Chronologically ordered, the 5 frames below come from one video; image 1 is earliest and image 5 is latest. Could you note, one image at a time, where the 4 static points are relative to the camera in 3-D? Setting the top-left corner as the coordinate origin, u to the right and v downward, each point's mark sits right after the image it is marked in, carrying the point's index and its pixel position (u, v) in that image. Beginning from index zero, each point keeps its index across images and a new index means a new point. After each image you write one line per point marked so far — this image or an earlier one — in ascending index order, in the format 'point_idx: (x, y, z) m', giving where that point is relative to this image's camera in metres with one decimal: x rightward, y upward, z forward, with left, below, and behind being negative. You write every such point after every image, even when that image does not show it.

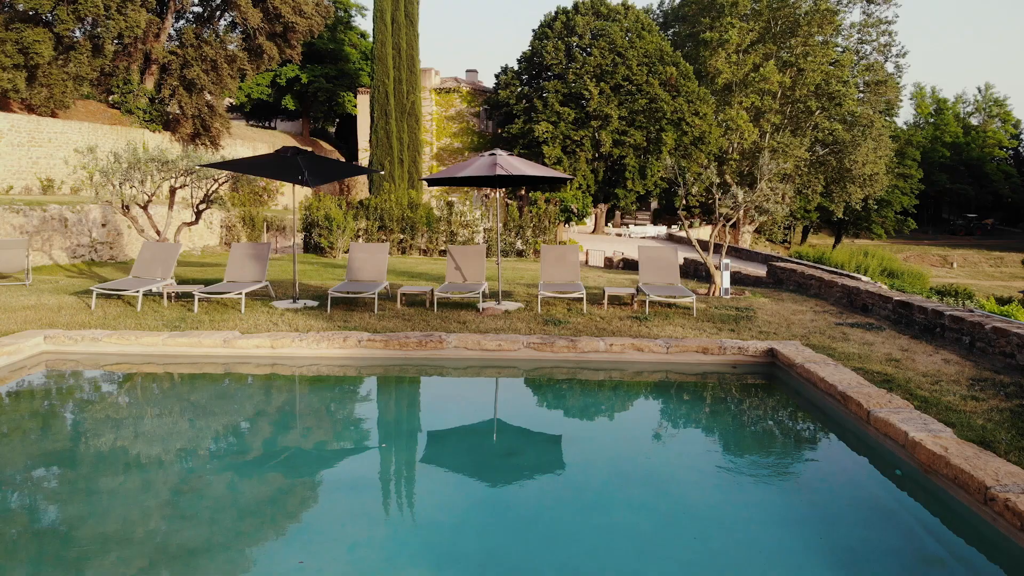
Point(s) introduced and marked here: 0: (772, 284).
0: (+2.7, 0.0, +8.8) m
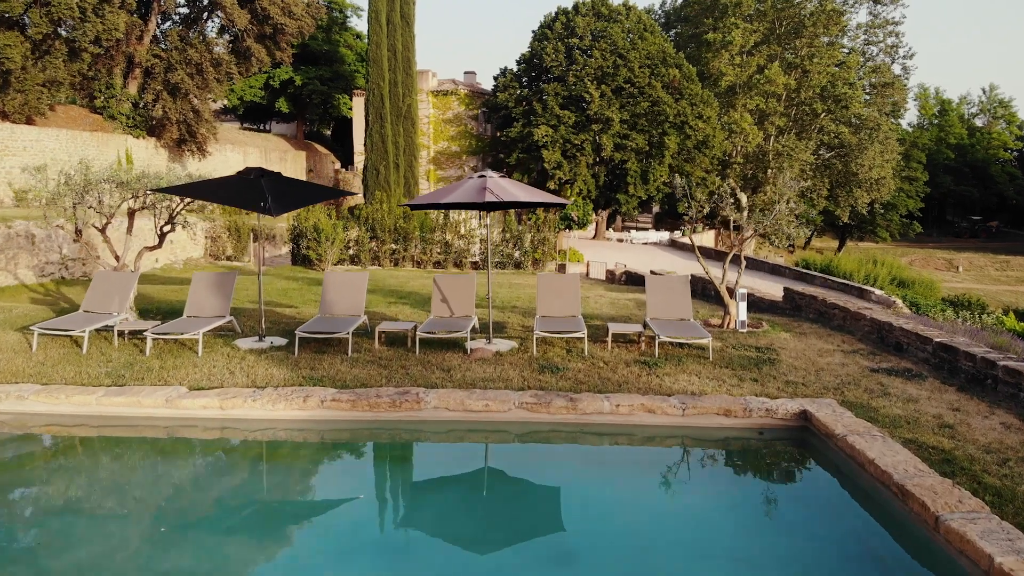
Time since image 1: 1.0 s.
0: (+2.6, -0.2, +8.1) m
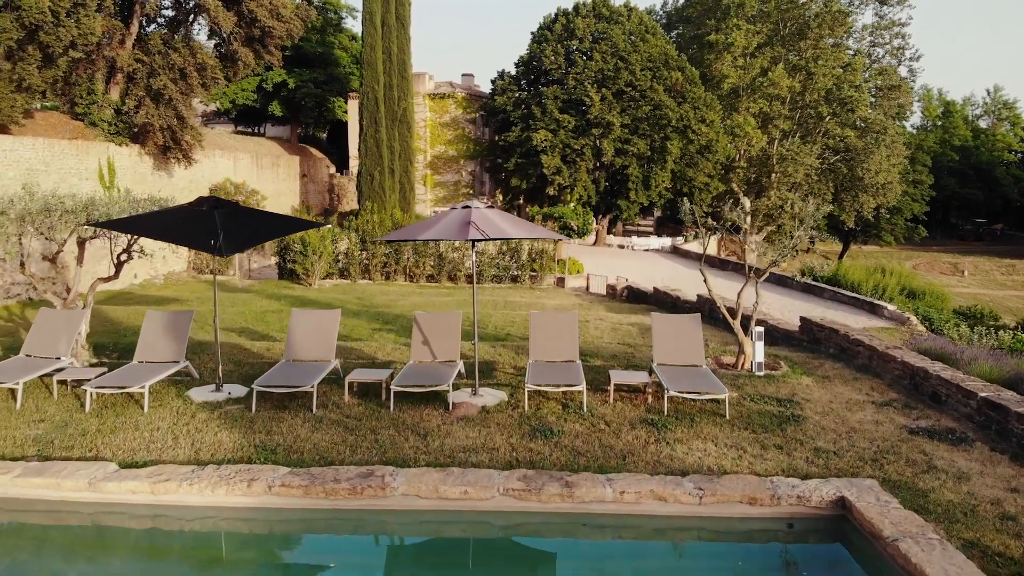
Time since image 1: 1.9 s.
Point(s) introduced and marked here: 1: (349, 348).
0: (+2.5, -0.5, +7.5) m
1: (-1.3, -0.5, +6.8) m
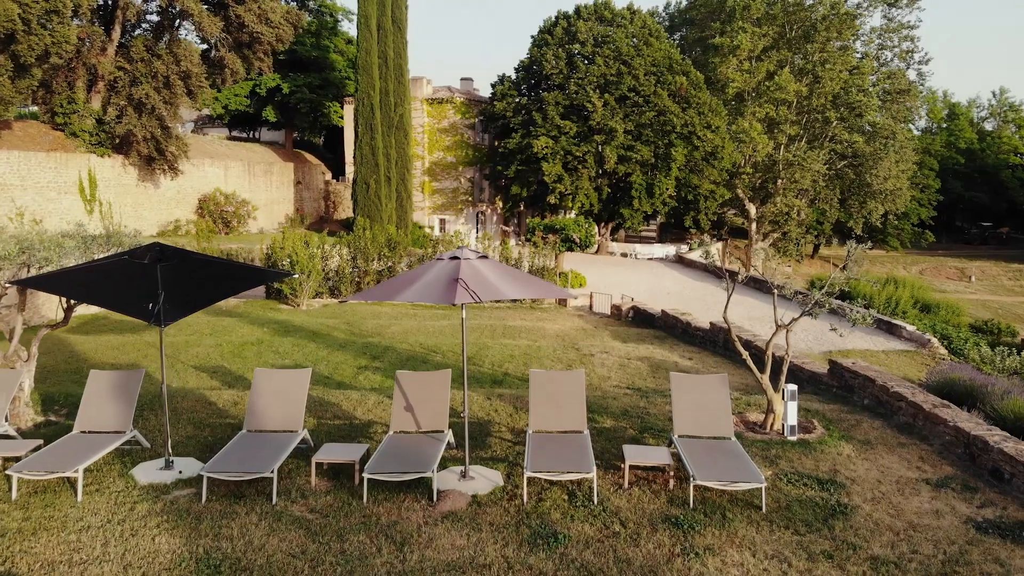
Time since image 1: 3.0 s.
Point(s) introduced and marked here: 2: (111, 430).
0: (+2.5, -0.8, +6.7) m
1: (-1.3, -0.8, +6.1) m
2: (-2.2, -0.8, +4.8) m
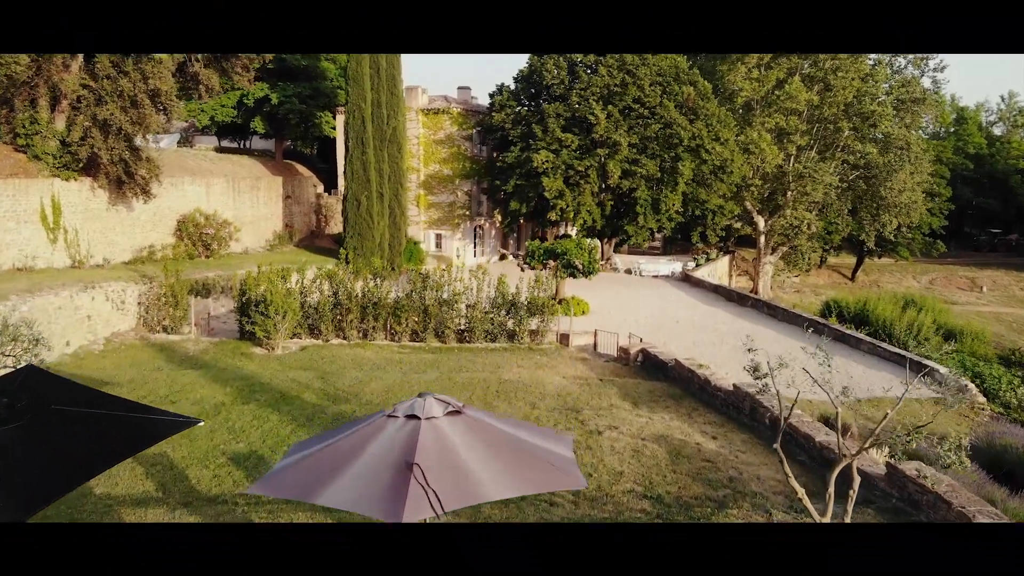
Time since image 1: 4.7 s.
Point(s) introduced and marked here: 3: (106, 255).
0: (+2.5, -1.4, +5.5) m
1: (-1.4, -1.4, +4.9) m
2: (-2.3, -1.4, +3.6) m
3: (-7.5, +0.6, +16.0) m
